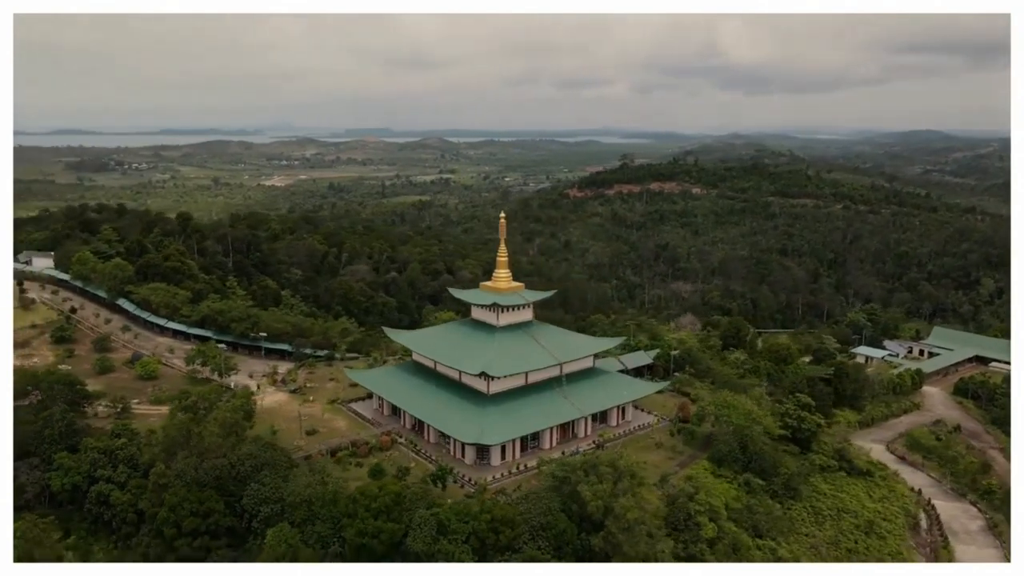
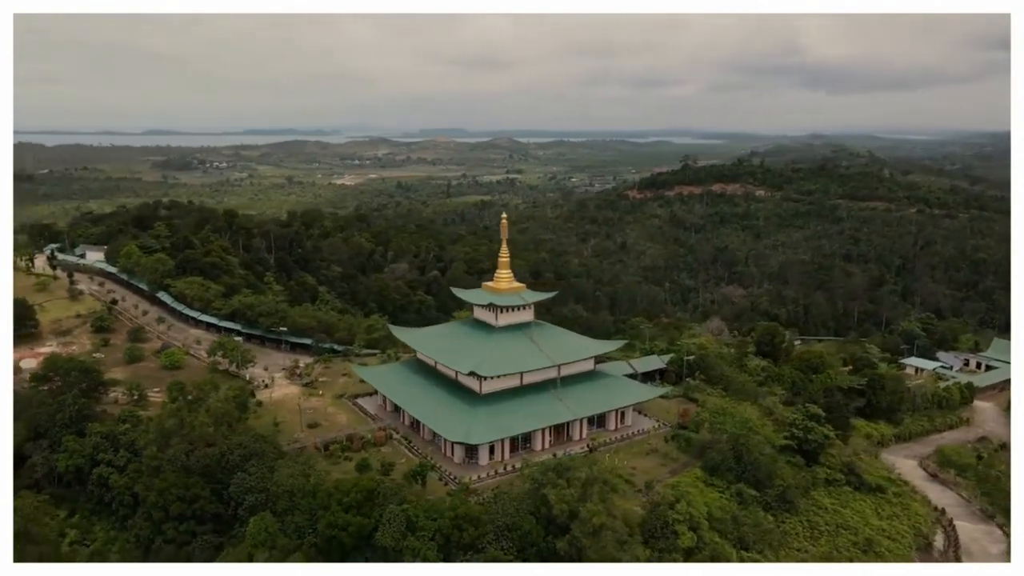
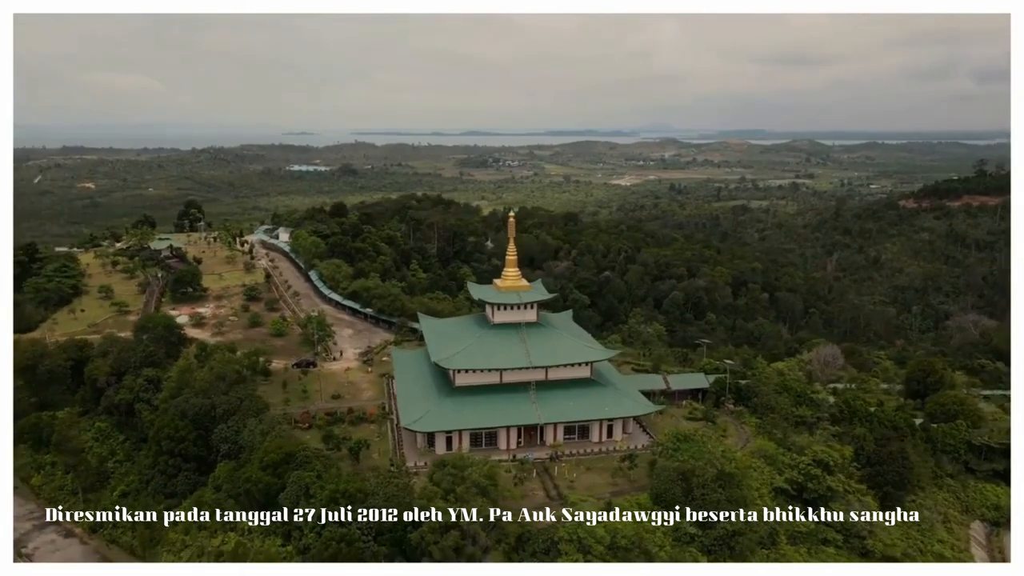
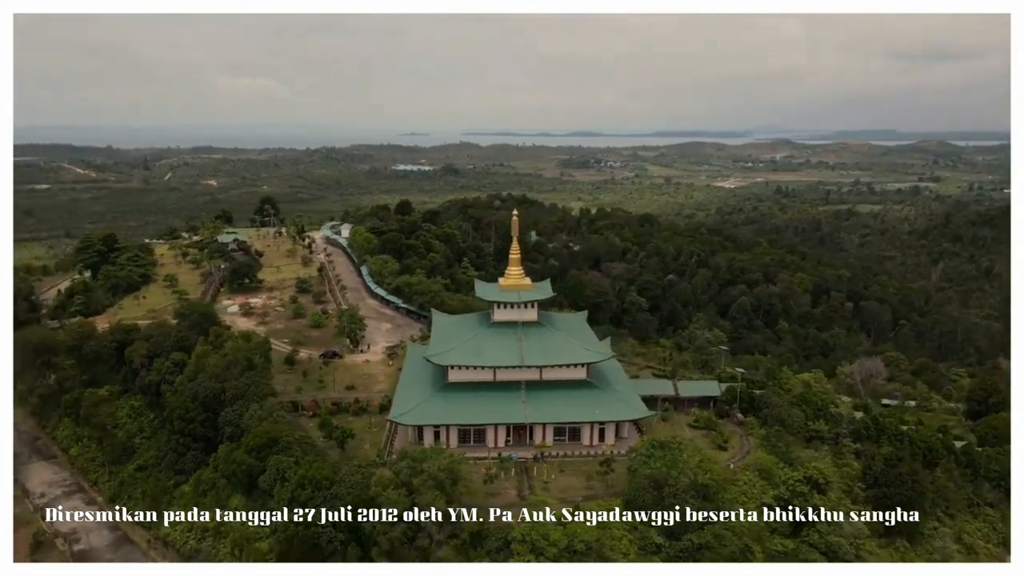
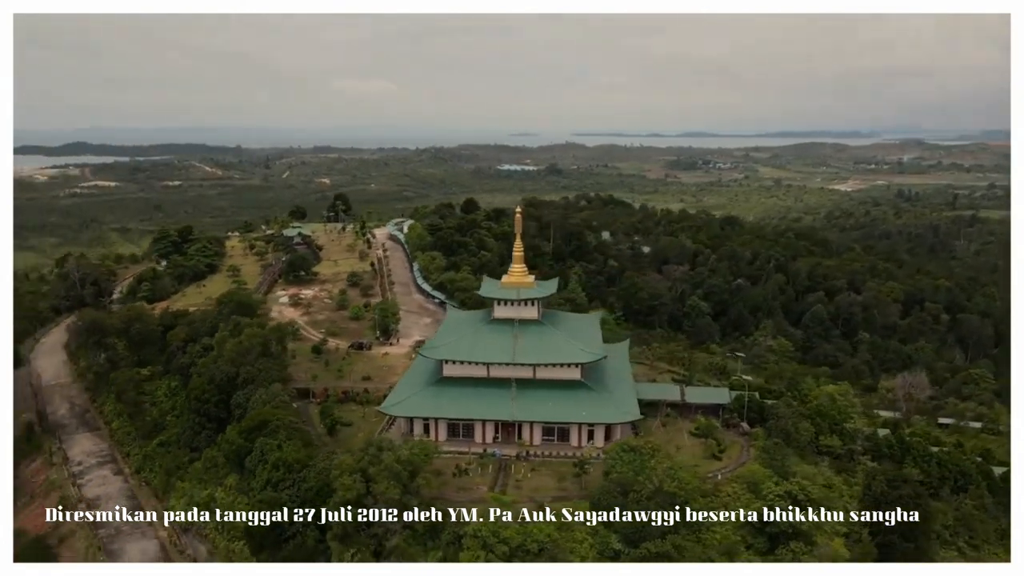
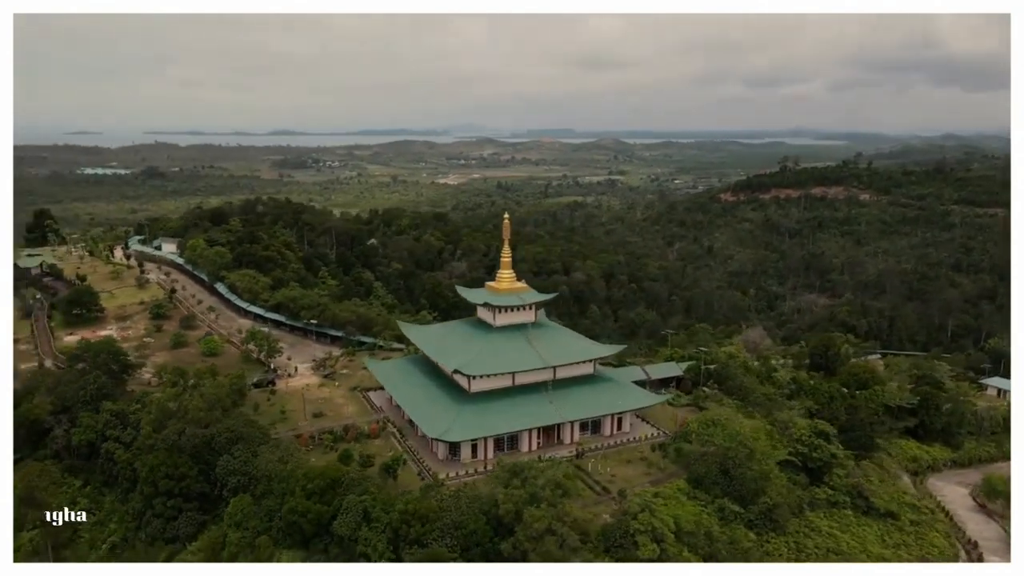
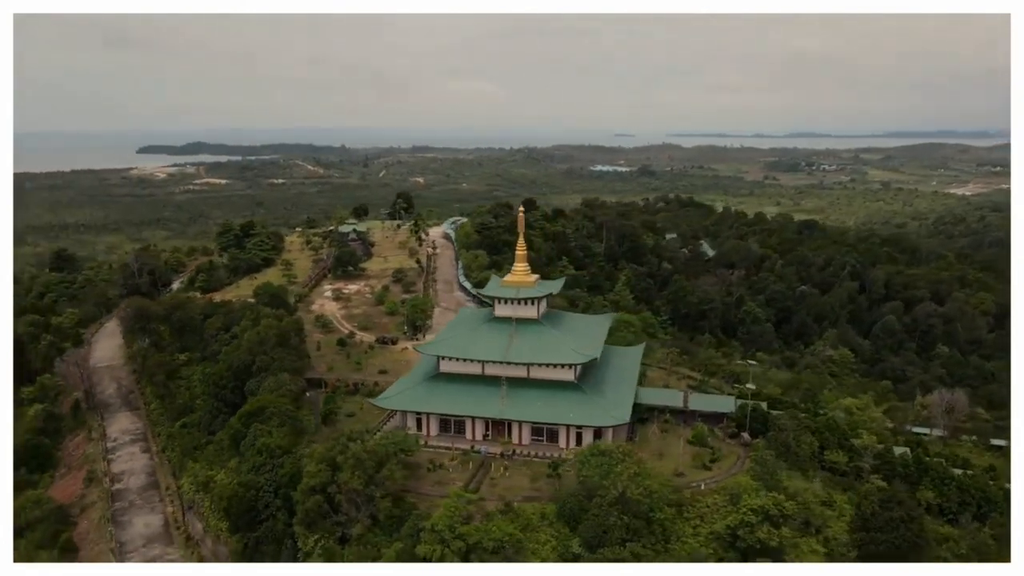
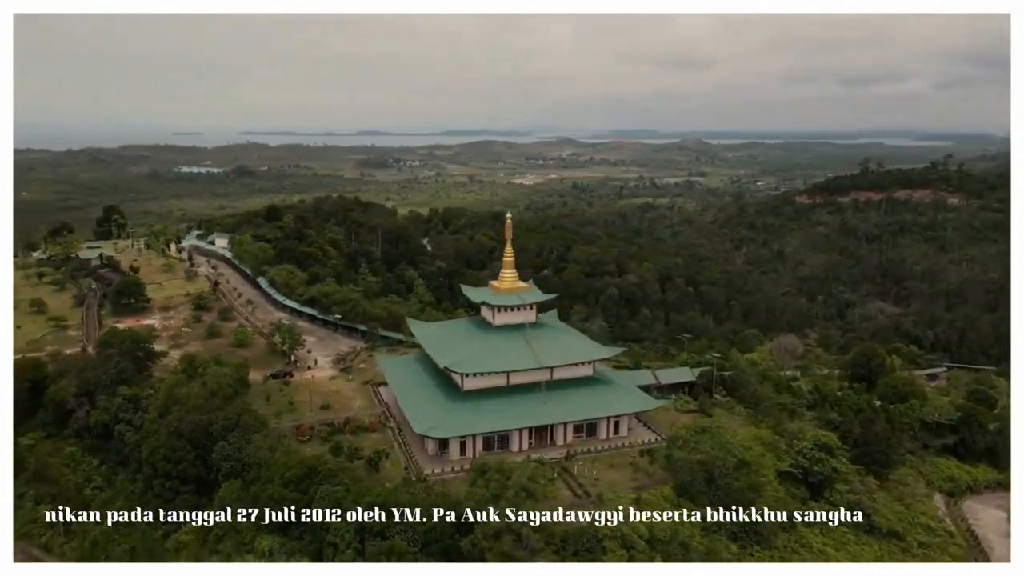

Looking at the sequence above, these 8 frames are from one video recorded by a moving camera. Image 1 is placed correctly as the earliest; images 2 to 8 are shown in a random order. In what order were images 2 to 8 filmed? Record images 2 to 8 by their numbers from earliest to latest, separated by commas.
2, 6, 8, 3, 4, 5, 7
